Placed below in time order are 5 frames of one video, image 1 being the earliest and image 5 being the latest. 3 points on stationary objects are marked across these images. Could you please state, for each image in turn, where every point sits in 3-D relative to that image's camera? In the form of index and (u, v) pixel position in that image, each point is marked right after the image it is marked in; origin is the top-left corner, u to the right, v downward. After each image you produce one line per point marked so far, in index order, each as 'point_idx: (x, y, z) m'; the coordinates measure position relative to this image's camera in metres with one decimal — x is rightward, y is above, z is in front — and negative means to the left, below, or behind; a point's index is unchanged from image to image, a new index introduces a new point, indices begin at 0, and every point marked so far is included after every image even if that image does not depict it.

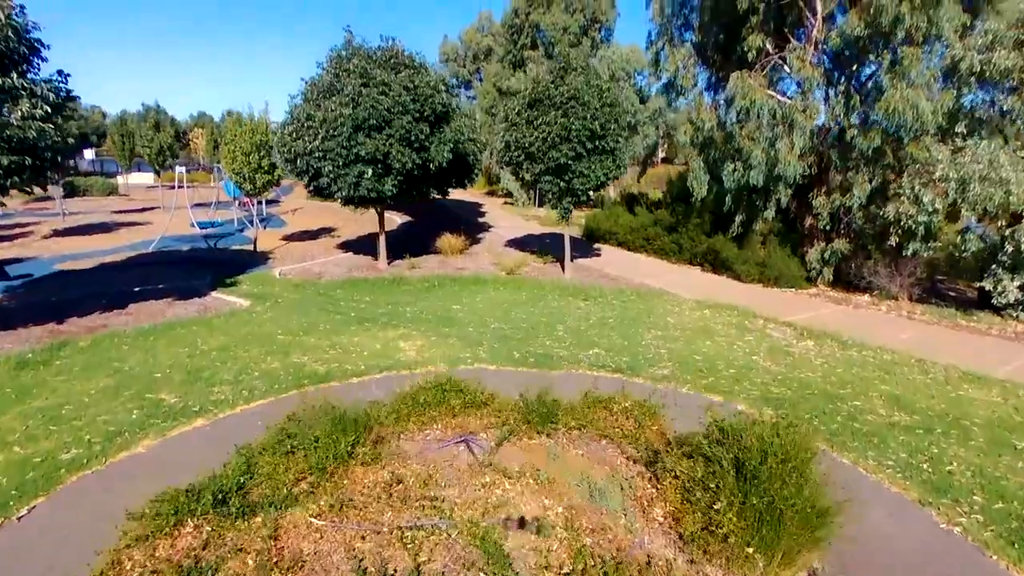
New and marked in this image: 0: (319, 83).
0: (-3.6, +3.9, +11.6) m
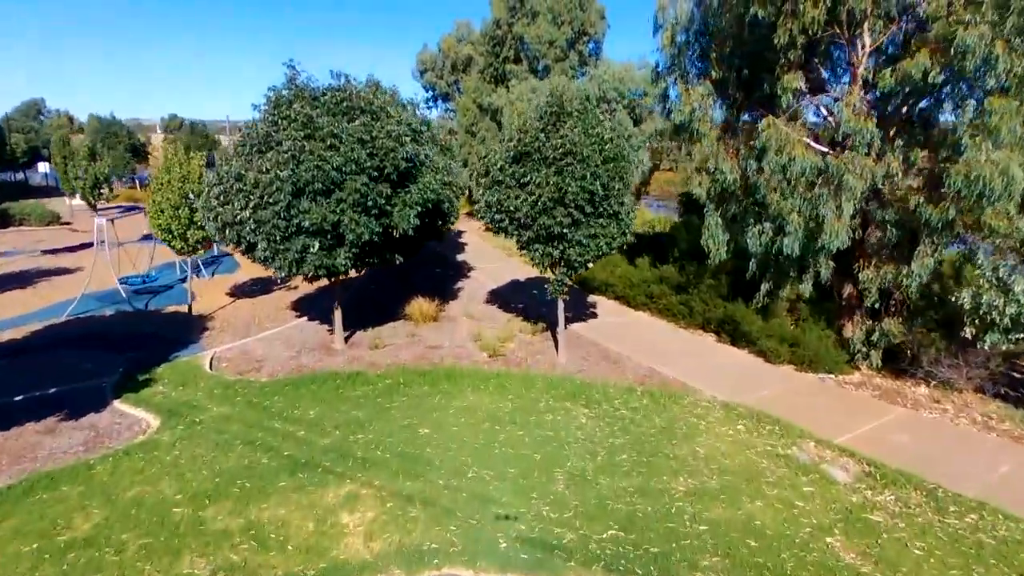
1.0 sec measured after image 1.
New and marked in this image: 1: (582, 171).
0: (-3.9, +2.4, +9.3) m
1: (+1.0, +1.7, +9.0) m
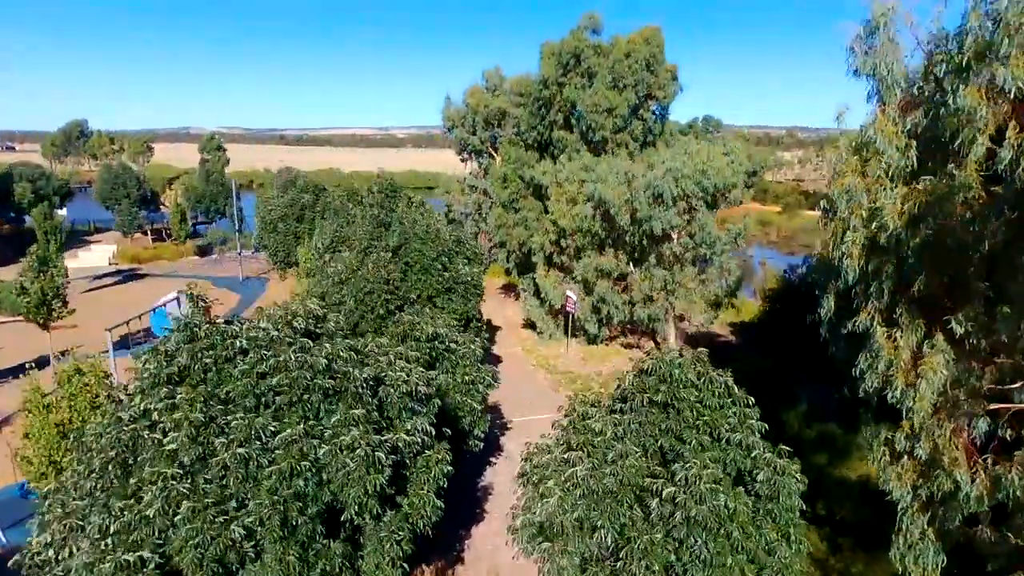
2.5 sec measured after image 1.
0: (-3.4, -1.2, +5.2) m
1: (+1.5, -1.9, +4.6) m
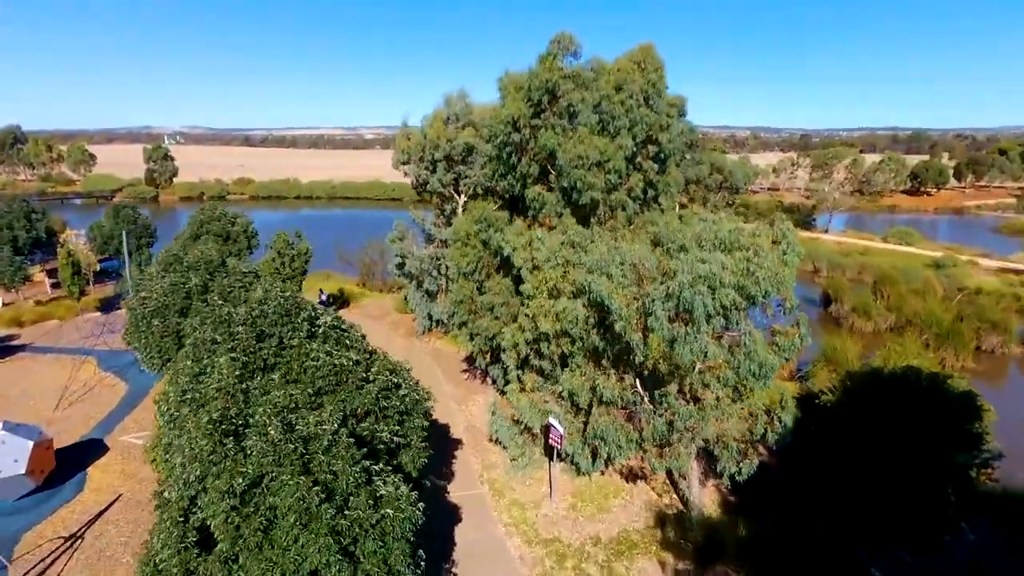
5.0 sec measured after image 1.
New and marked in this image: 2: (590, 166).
0: (-3.6, -4.0, -0.1) m
1: (+1.4, -4.7, -0.5) m
2: (+1.9, +3.0, +14.6) m
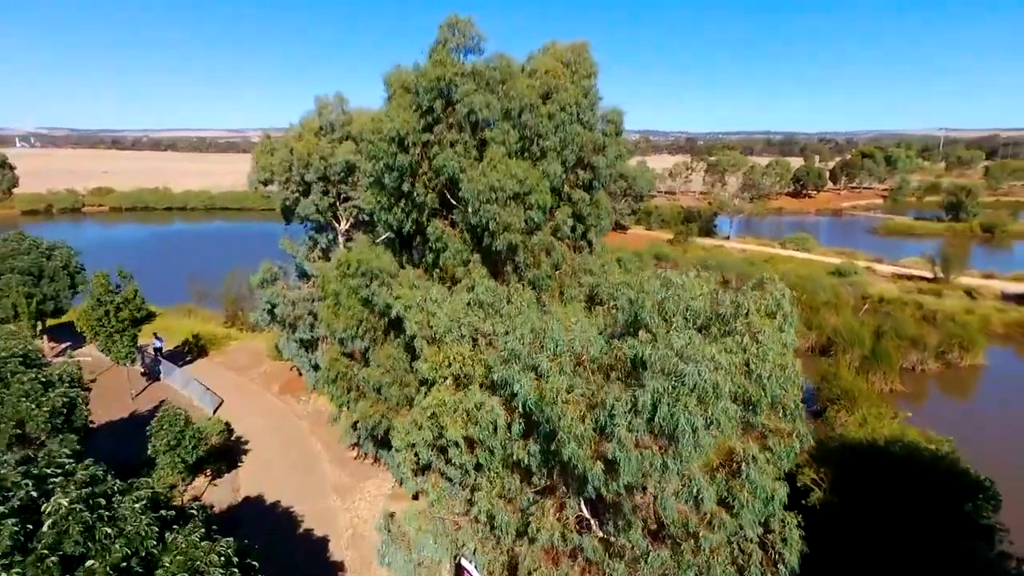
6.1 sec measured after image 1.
0: (-3.0, -5.4, -4.5) m
1: (+2.0, -5.9, -4.1) m
2: (-0.1, +1.6, +10.9) m
